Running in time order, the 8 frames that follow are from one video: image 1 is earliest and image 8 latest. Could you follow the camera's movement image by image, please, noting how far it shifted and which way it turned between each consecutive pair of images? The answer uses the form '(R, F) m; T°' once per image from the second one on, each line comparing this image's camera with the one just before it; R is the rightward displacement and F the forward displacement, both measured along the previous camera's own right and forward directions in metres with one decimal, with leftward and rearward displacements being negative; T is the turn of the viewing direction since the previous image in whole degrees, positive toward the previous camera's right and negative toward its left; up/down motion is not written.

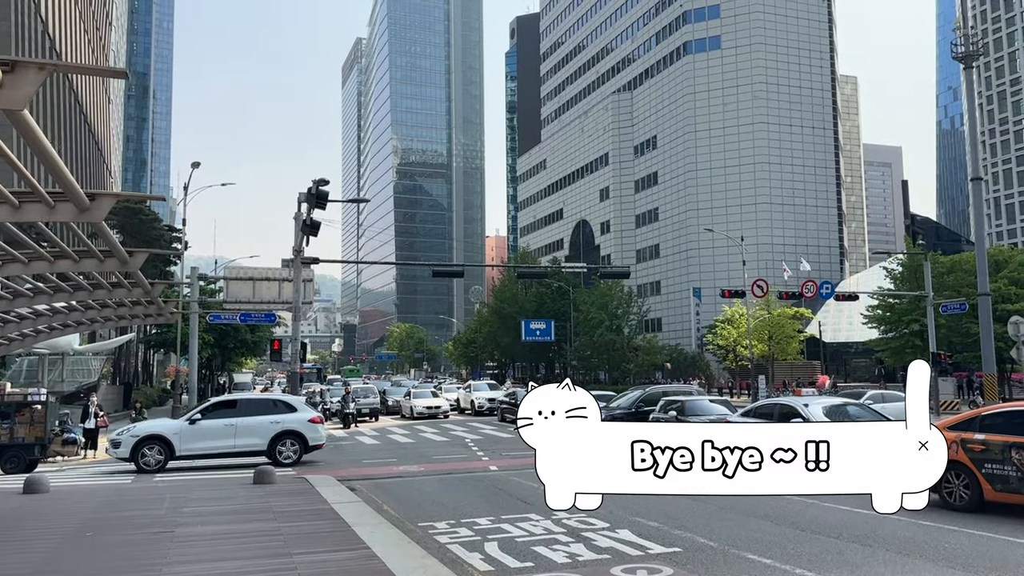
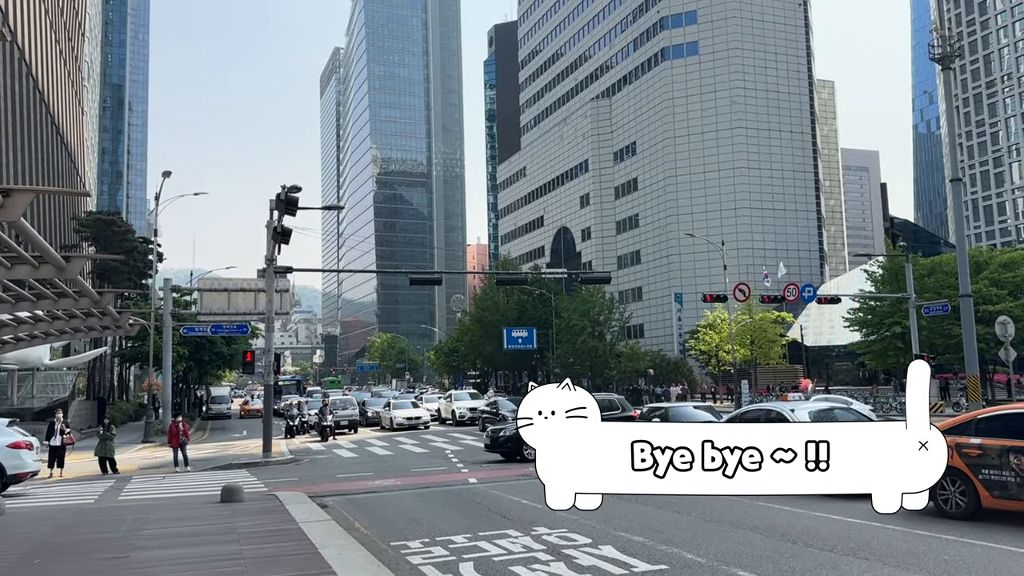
(+0.1, +0.5) m; +1°
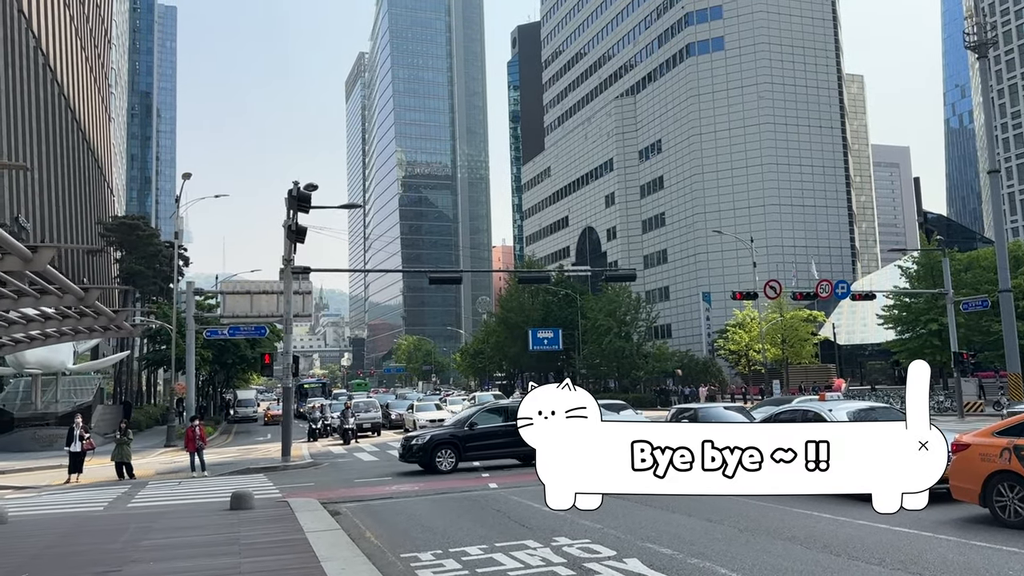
(+0.1, +0.7) m; -2°
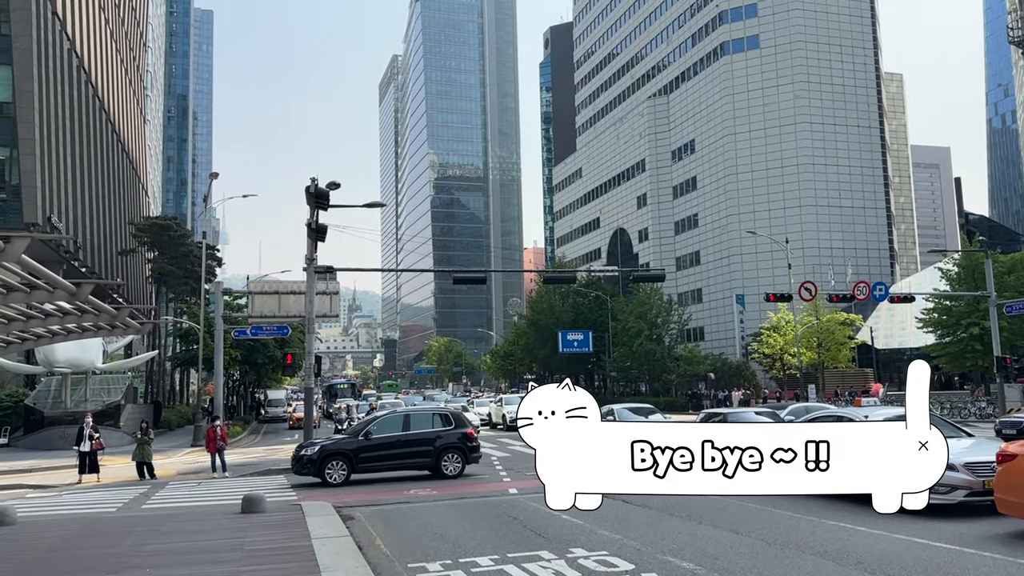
(+0.2, +0.5) m; -2°
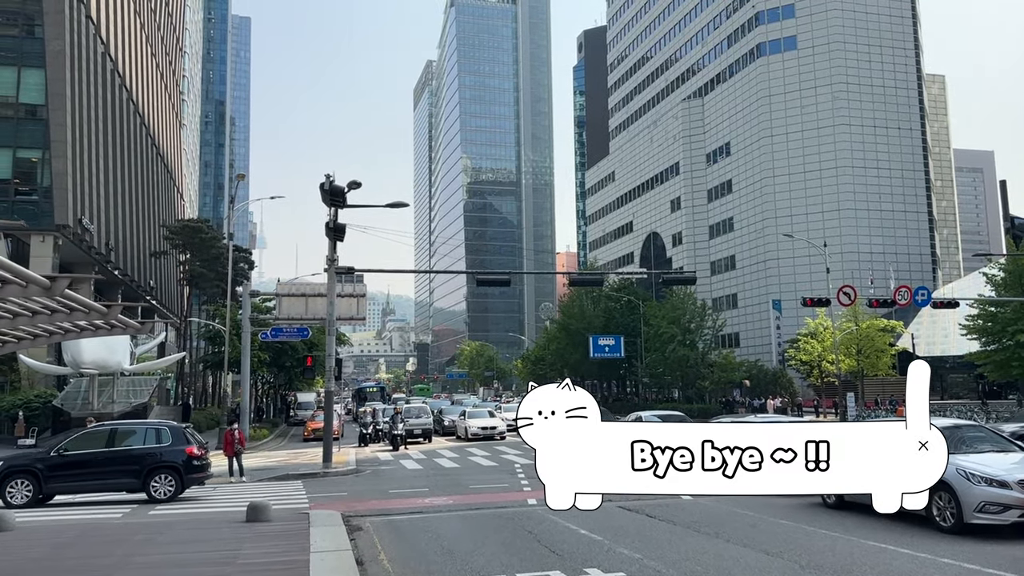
(+0.2, +0.7) m; -2°
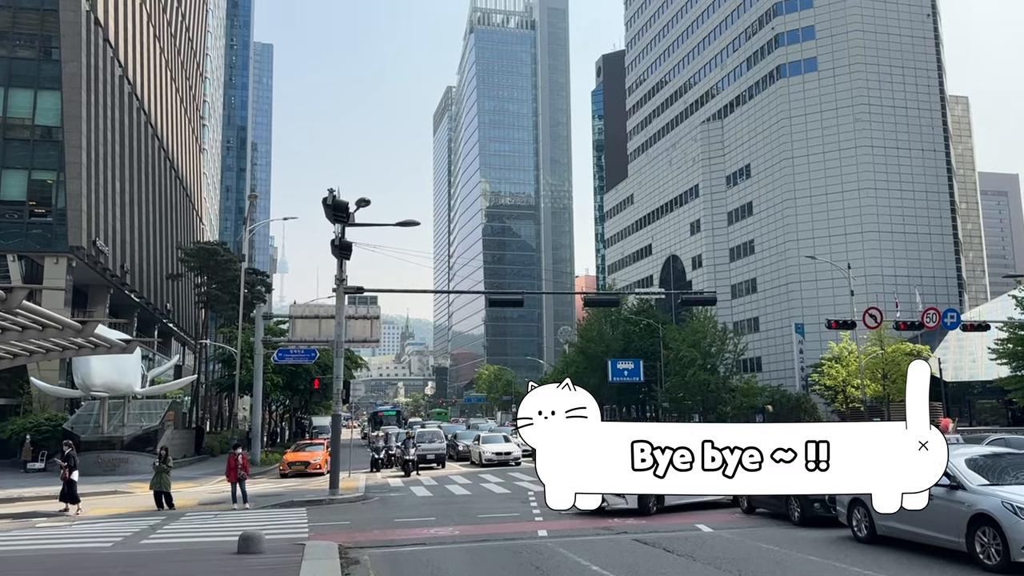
(+0.2, +0.7) m; -1°
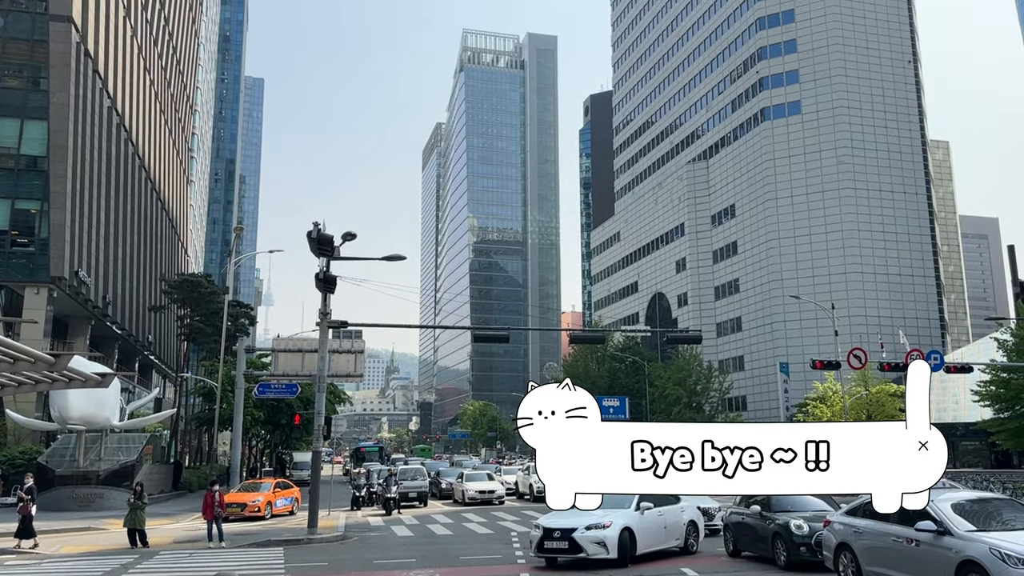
(0.0, +0.1) m; +1°
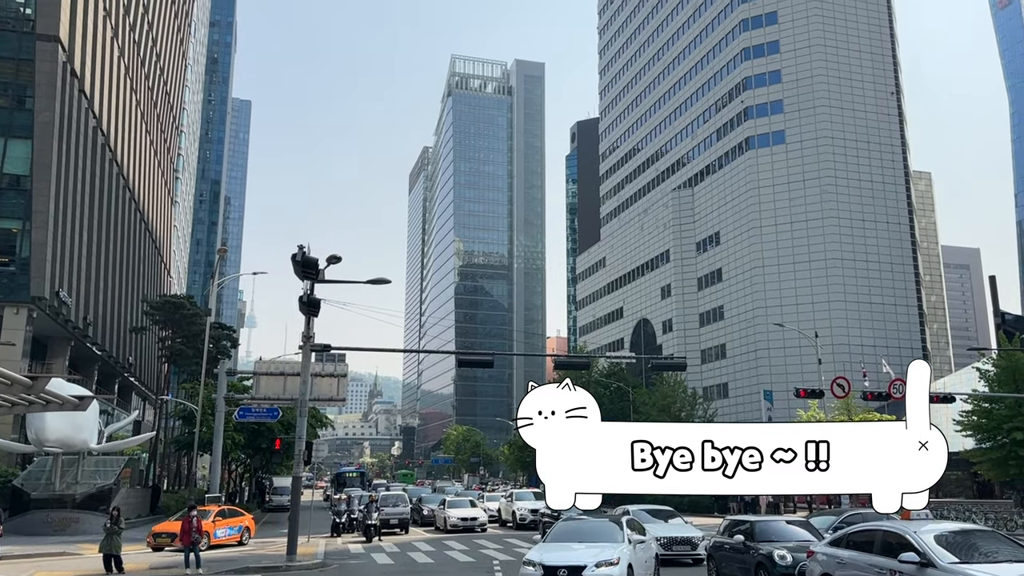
(0.0, 0.0) m; +1°
